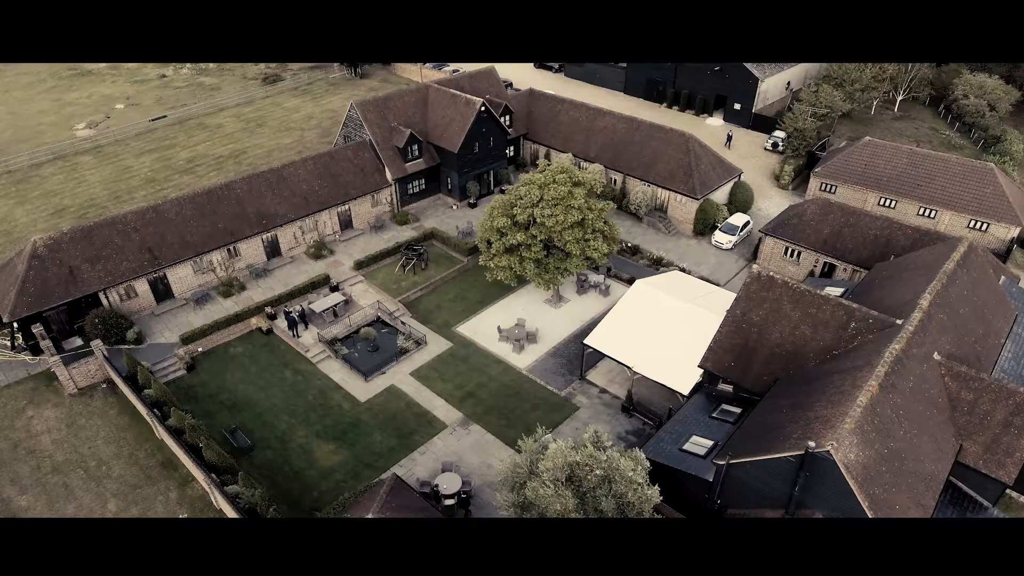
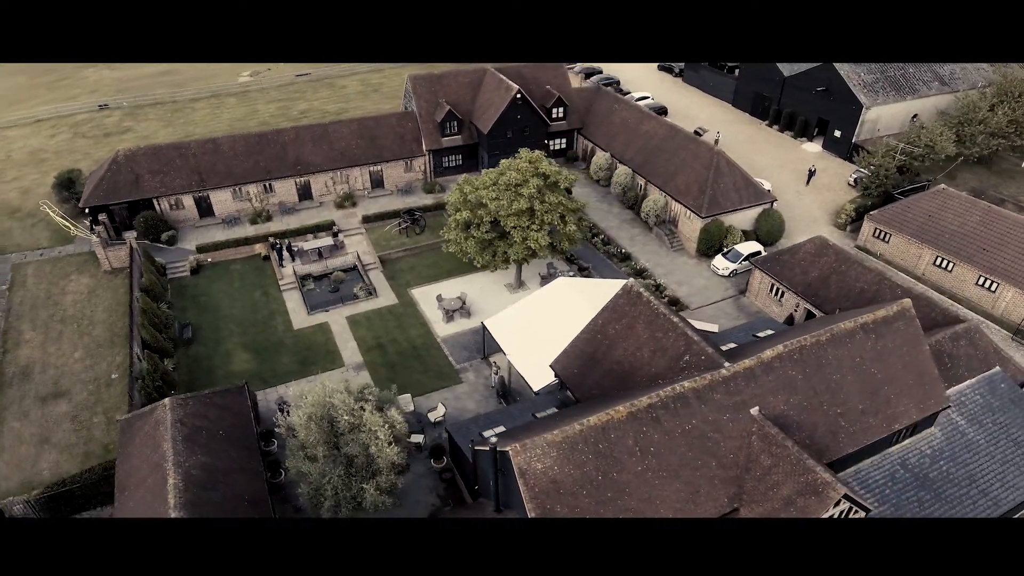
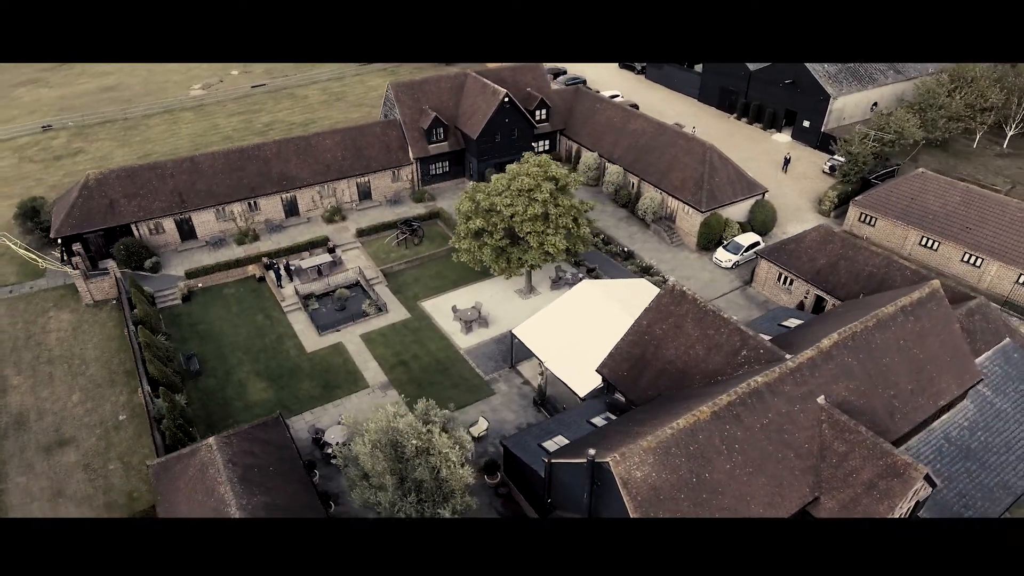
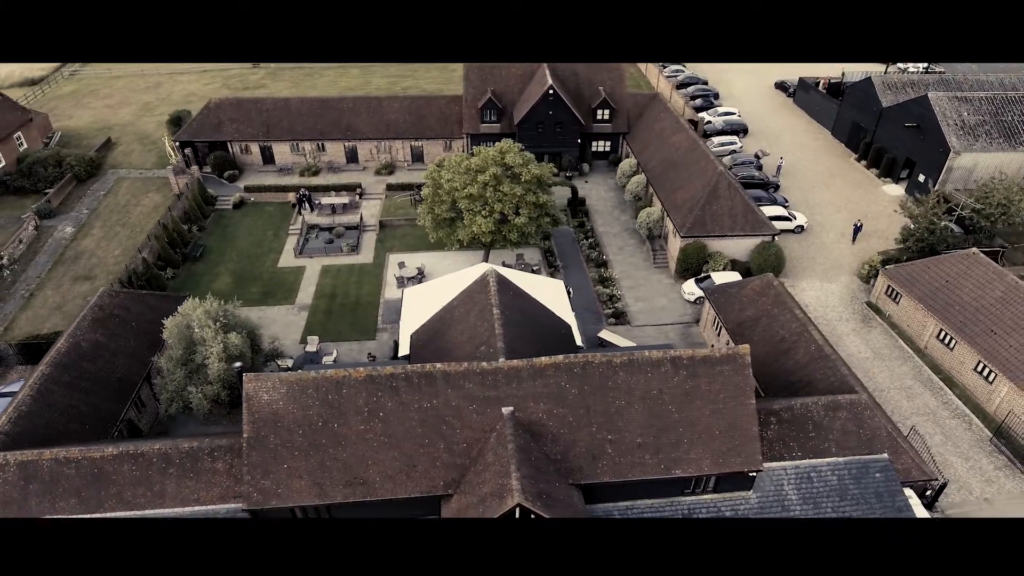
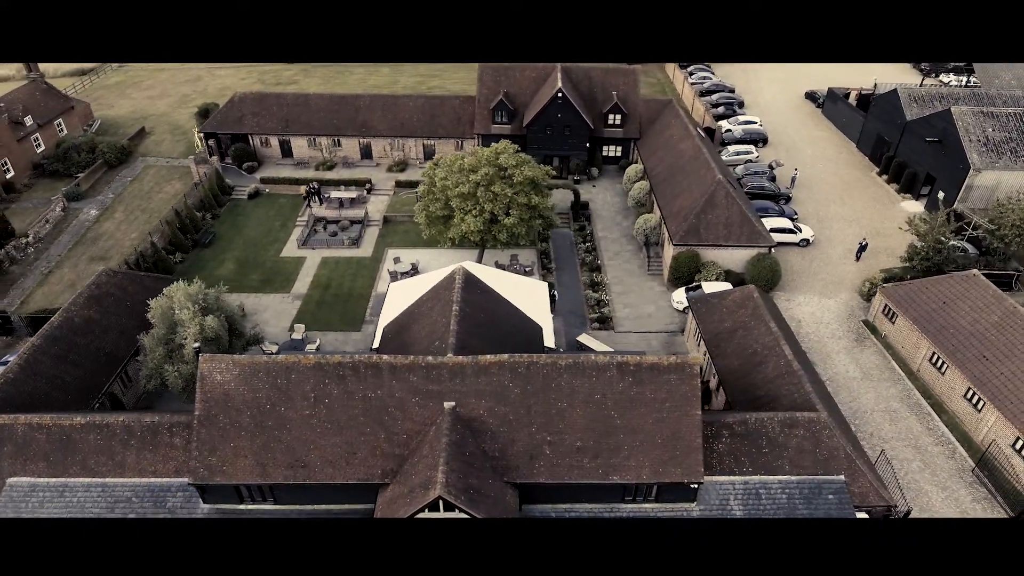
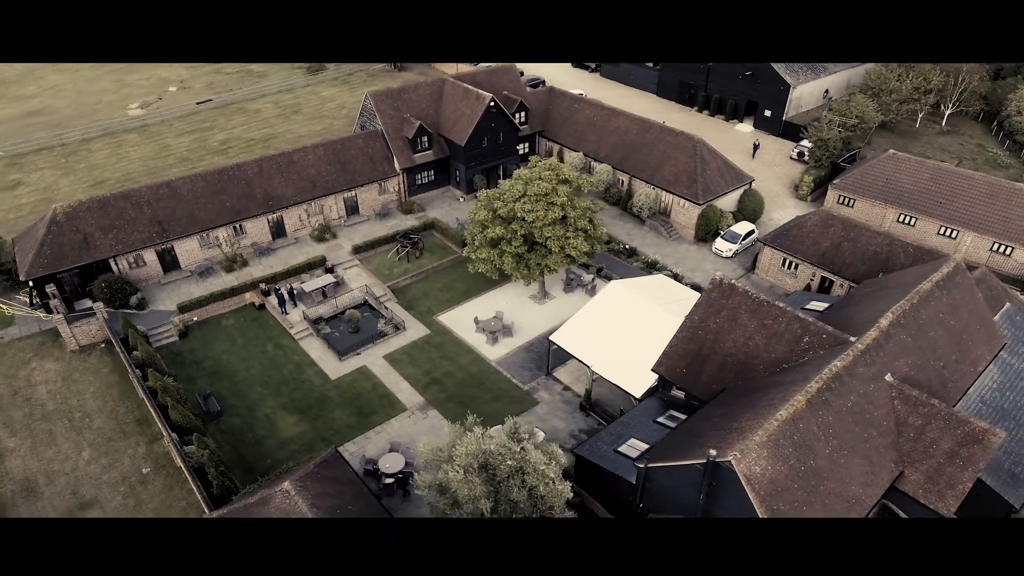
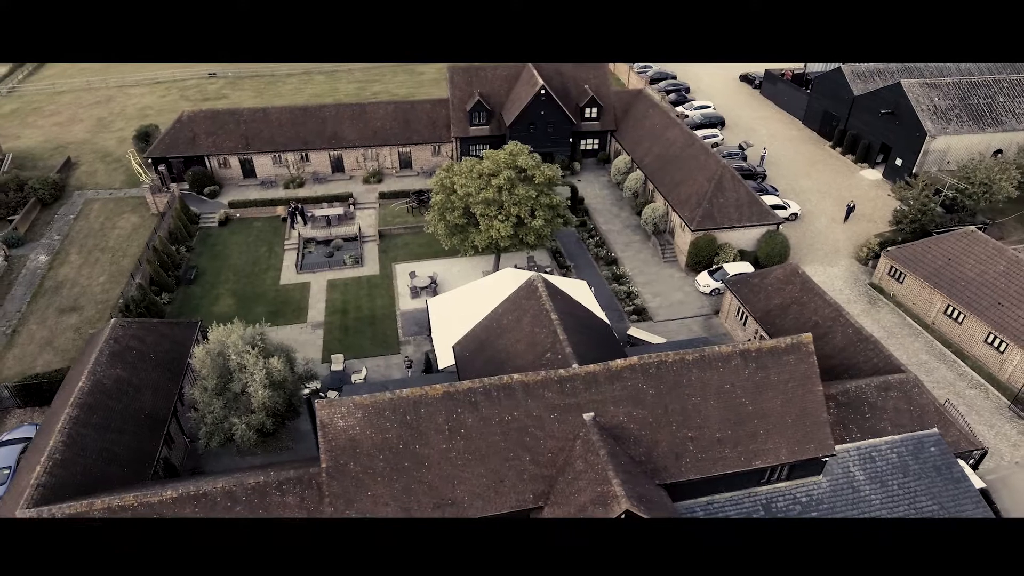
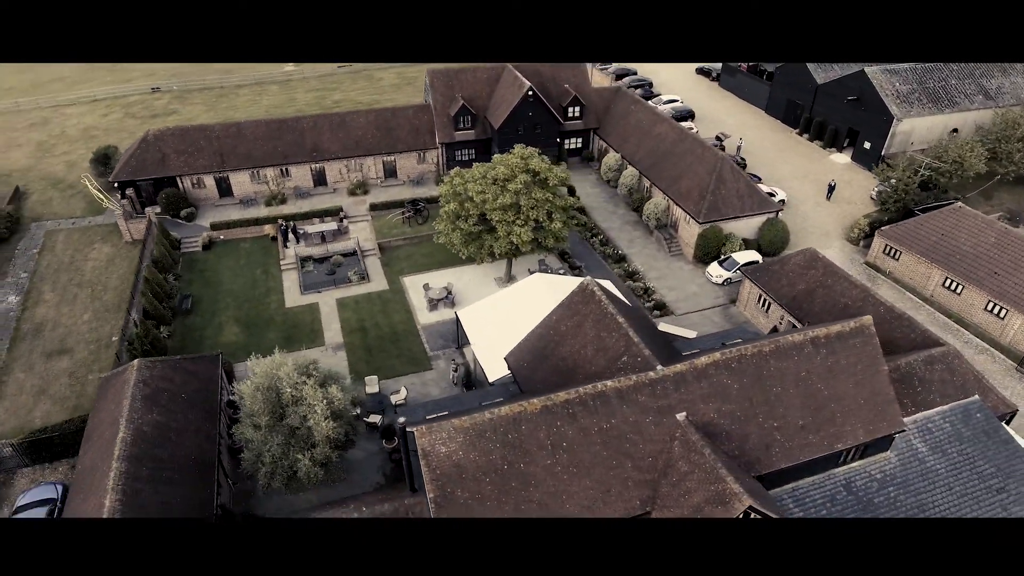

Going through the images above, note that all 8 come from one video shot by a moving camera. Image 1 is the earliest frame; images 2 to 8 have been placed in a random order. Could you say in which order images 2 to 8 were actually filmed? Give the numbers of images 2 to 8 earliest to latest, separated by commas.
6, 3, 2, 8, 7, 4, 5
